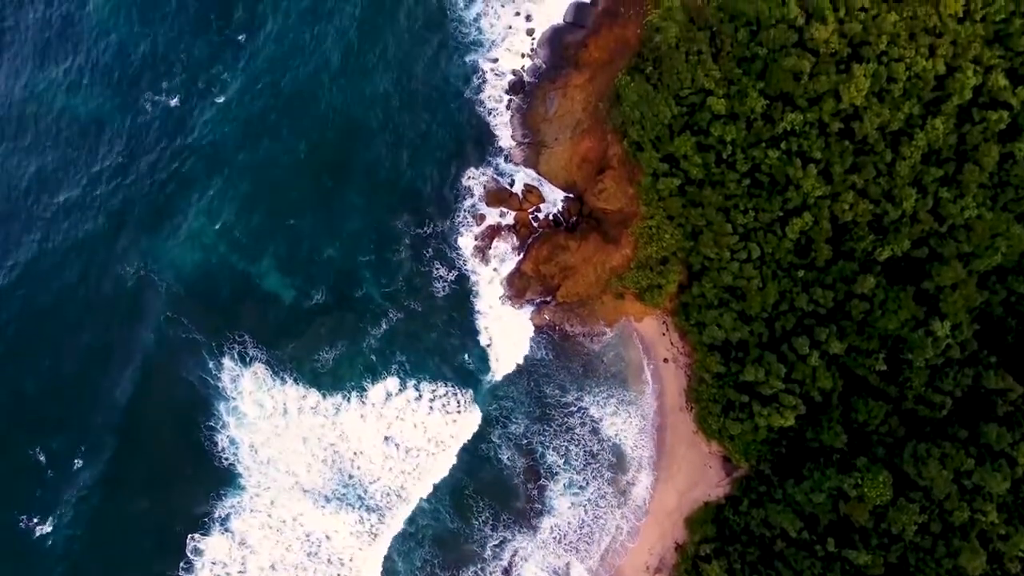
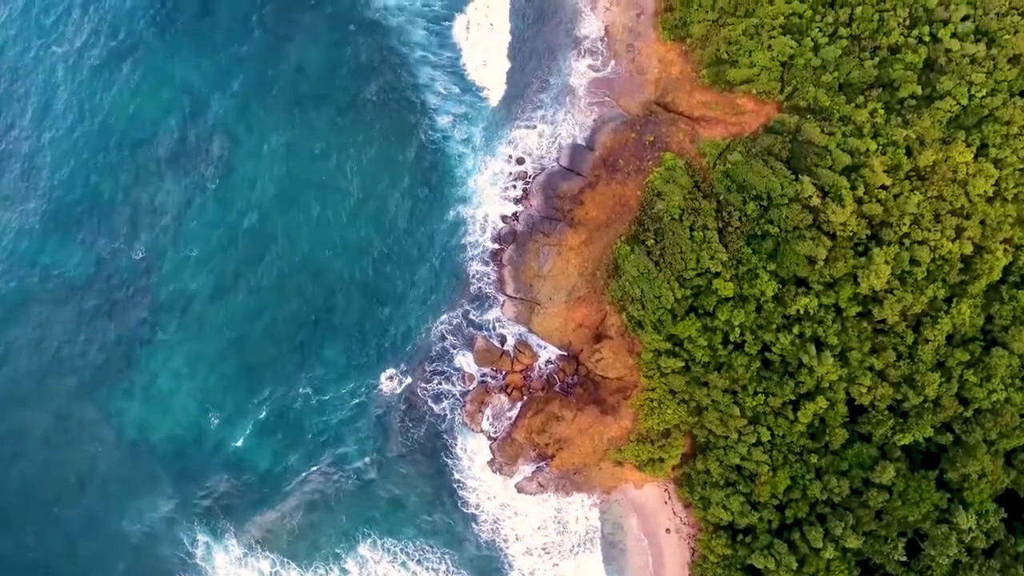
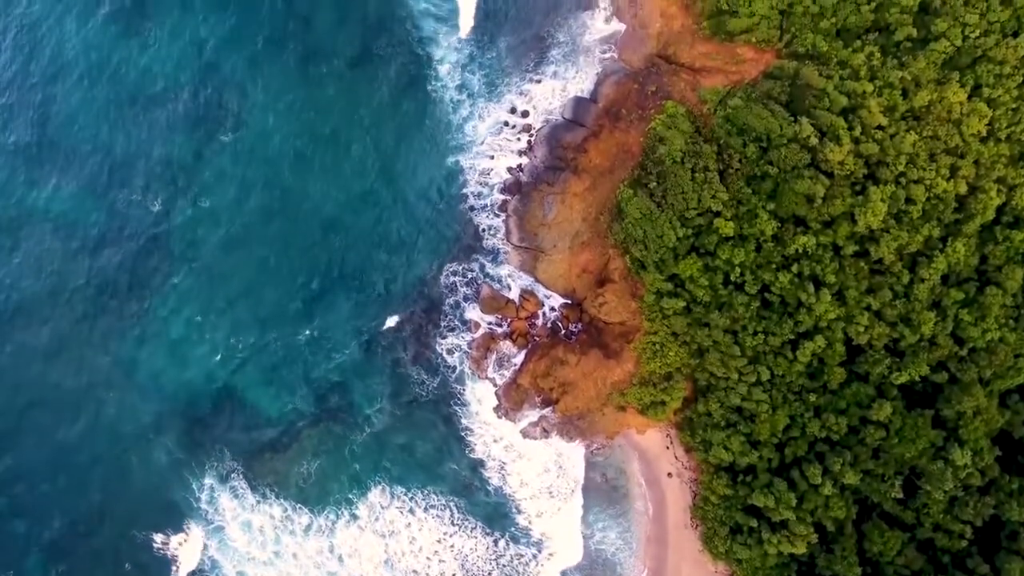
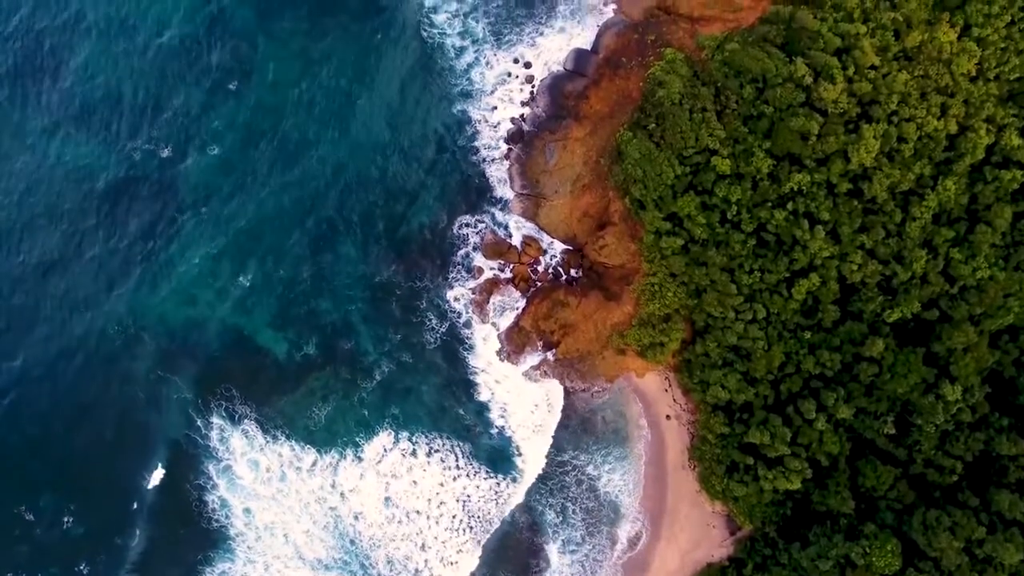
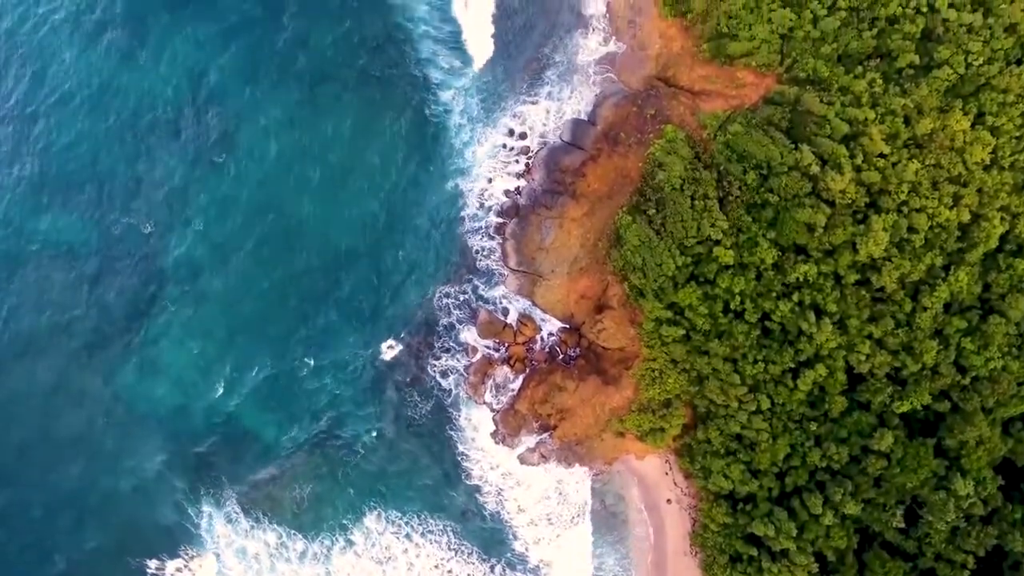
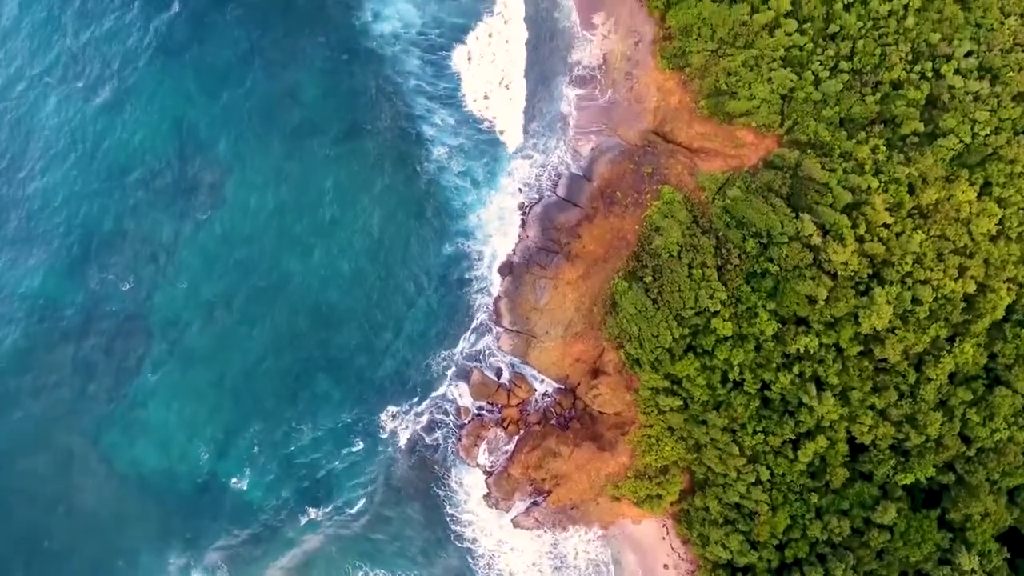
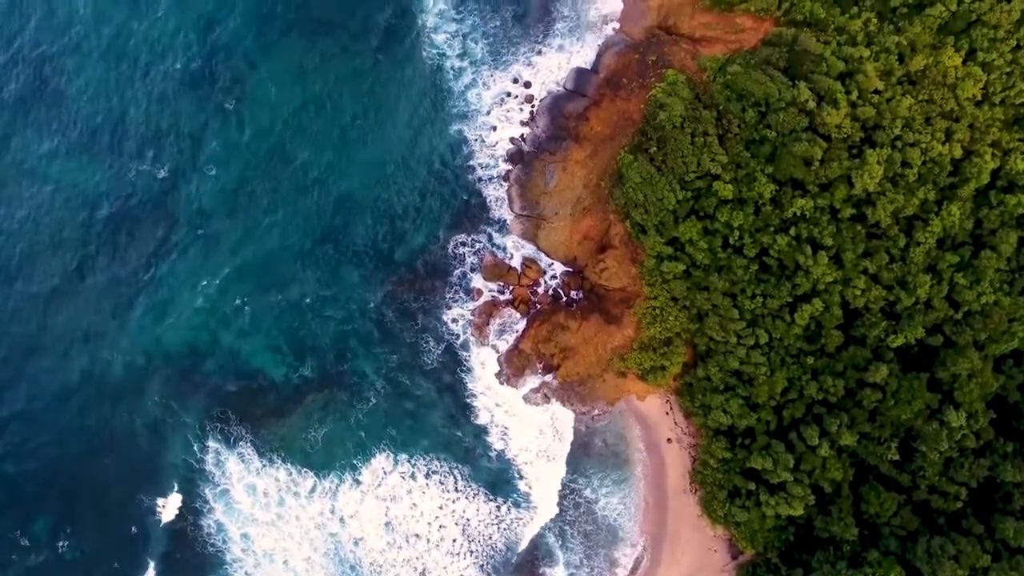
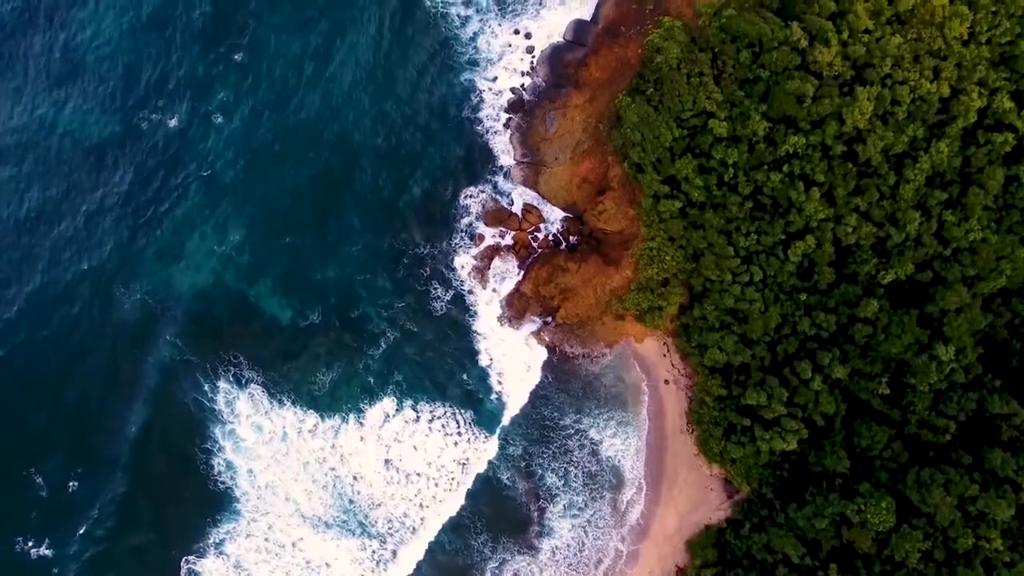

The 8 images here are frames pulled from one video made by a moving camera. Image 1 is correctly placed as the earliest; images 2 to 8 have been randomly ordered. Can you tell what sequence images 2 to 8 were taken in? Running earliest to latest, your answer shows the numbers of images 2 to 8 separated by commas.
8, 4, 7, 3, 5, 2, 6
